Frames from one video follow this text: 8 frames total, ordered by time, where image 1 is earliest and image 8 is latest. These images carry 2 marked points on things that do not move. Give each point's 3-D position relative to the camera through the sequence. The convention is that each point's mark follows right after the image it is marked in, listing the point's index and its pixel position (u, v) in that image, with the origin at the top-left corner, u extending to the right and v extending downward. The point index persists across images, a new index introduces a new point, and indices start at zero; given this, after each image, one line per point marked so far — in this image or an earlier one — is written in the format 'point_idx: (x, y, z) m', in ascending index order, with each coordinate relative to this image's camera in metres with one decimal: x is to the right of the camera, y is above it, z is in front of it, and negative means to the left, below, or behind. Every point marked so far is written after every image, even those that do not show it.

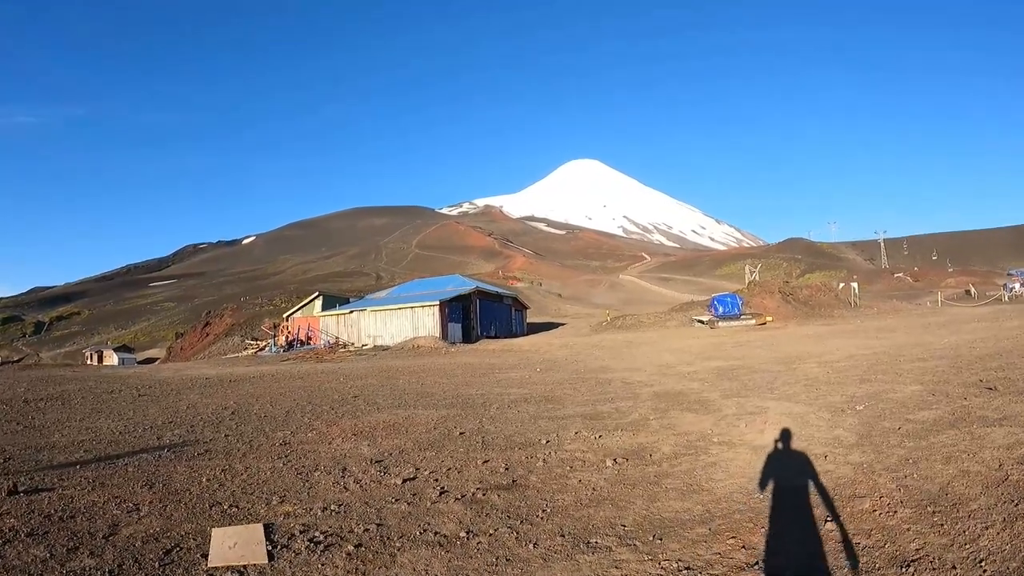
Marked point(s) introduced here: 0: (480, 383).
0: (-0.9, -2.7, +18.7) m
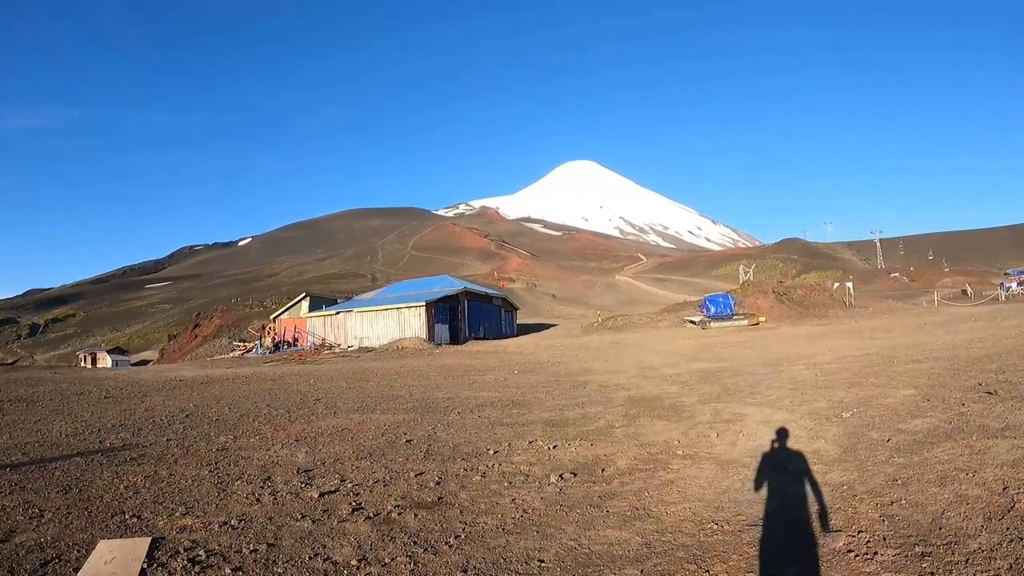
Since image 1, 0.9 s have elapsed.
0: (-1.6, -2.6, +17.8) m
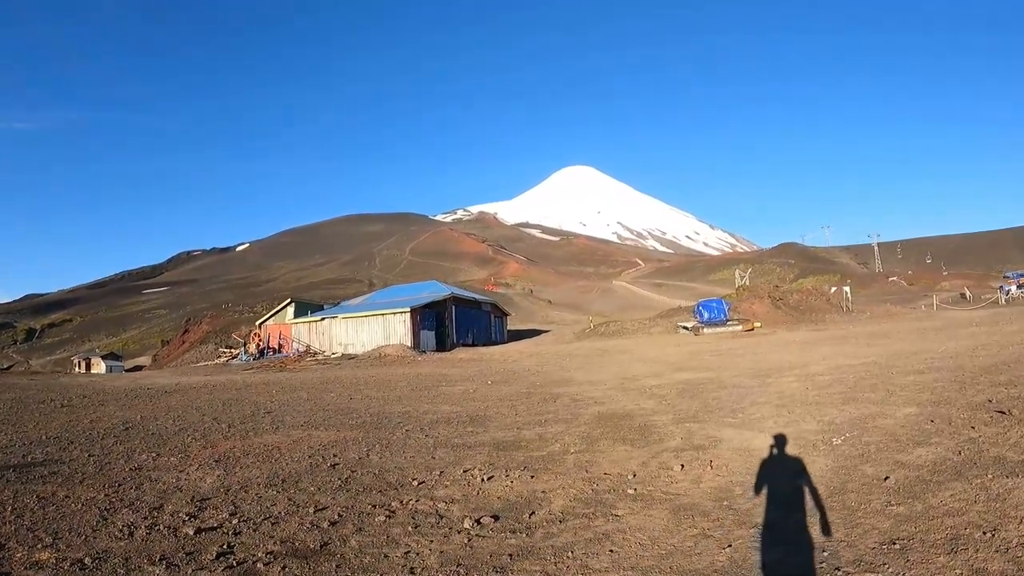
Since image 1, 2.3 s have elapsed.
0: (-2.3, -2.7, +16.5) m
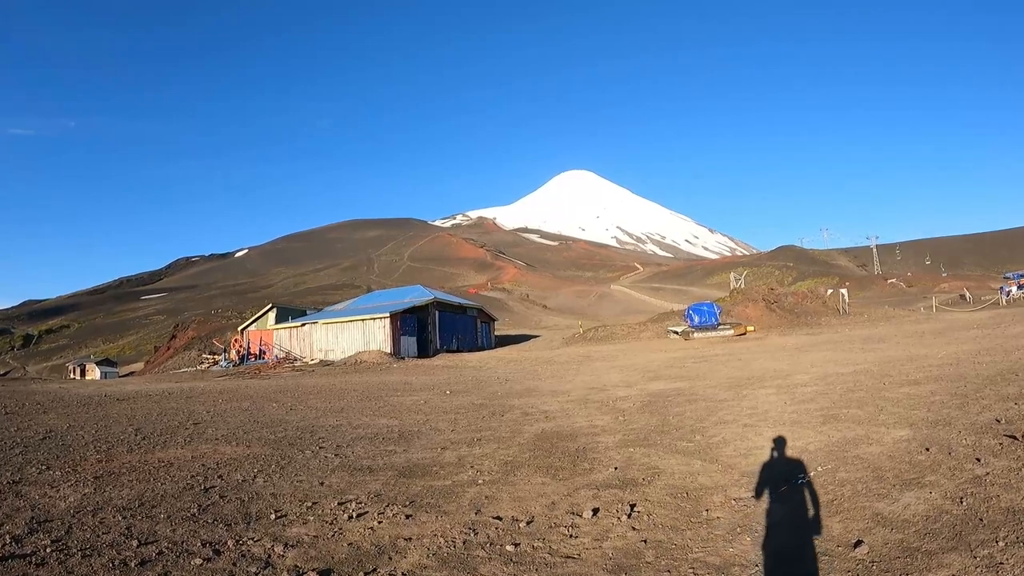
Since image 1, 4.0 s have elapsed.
0: (-3.3, -2.7, +14.9) m
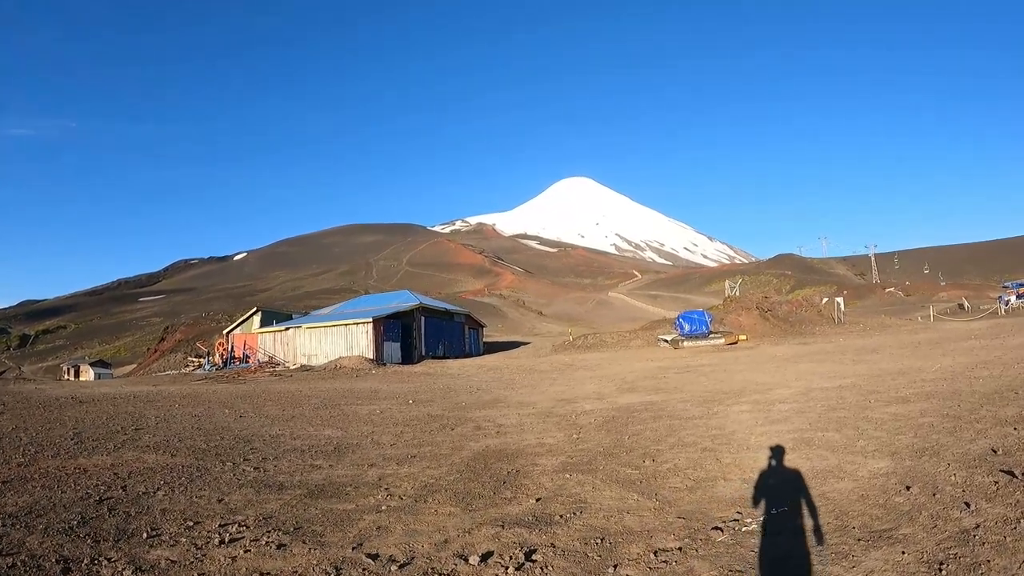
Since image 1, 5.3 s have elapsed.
0: (-4.1, -2.8, +13.9) m
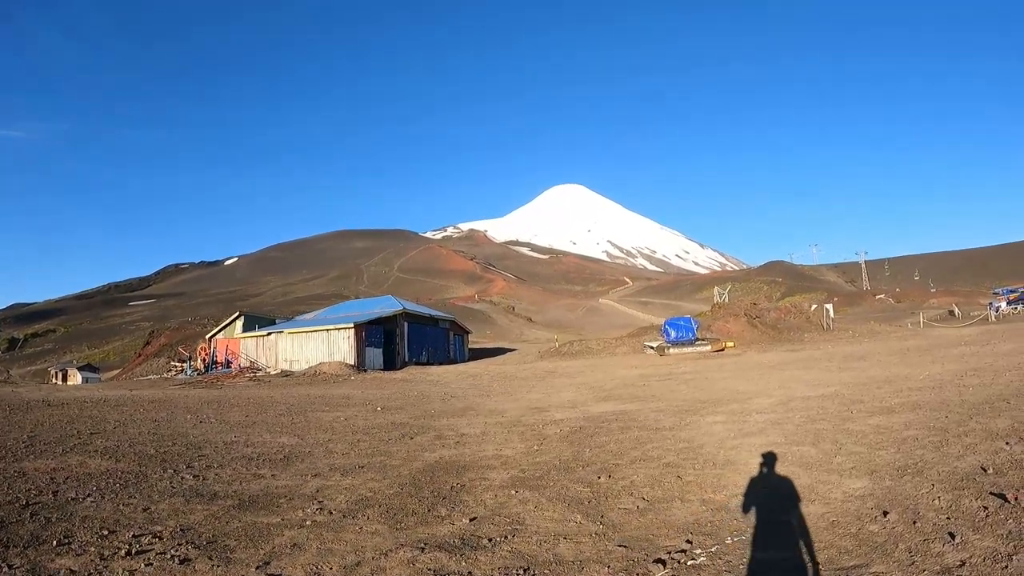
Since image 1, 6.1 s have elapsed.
0: (-4.7, -2.8, +13.2) m
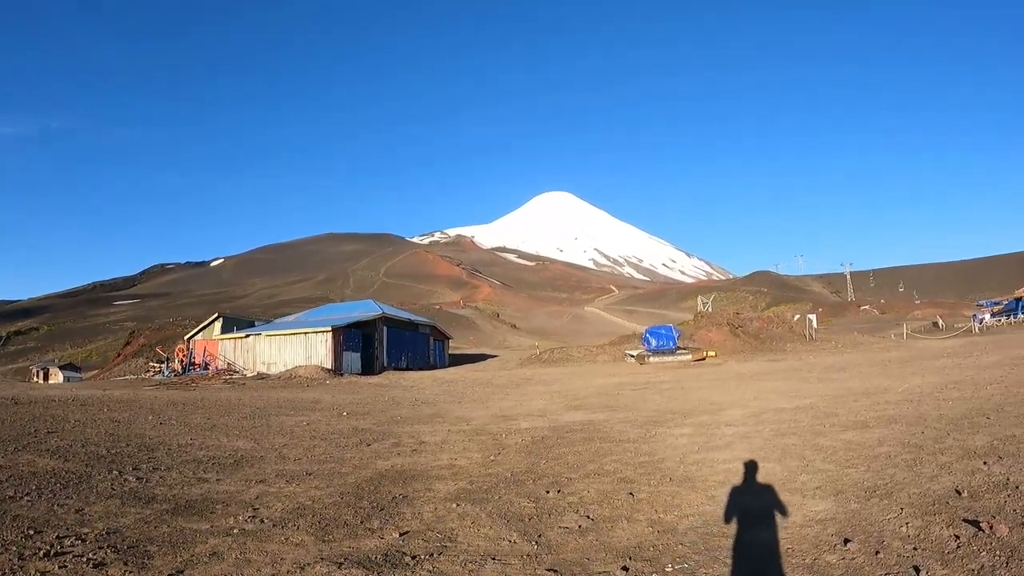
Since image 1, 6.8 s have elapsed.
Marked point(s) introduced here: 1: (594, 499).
0: (-5.3, -2.8, +12.6) m
1: (+0.6, -1.7, +5.4) m
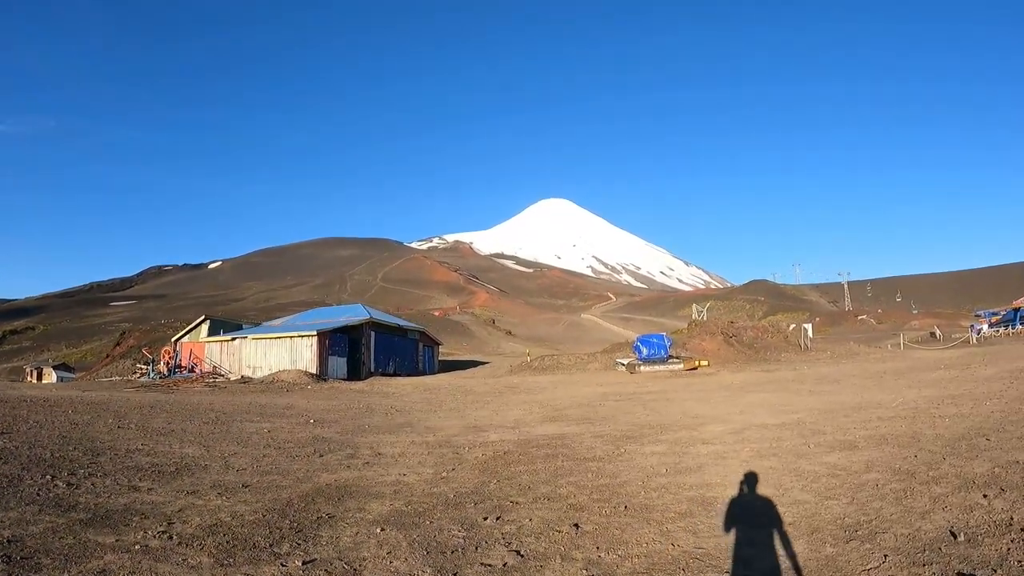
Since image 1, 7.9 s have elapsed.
0: (-5.8, -2.8, +11.9) m
1: (+0.1, -1.7, +4.7) m
